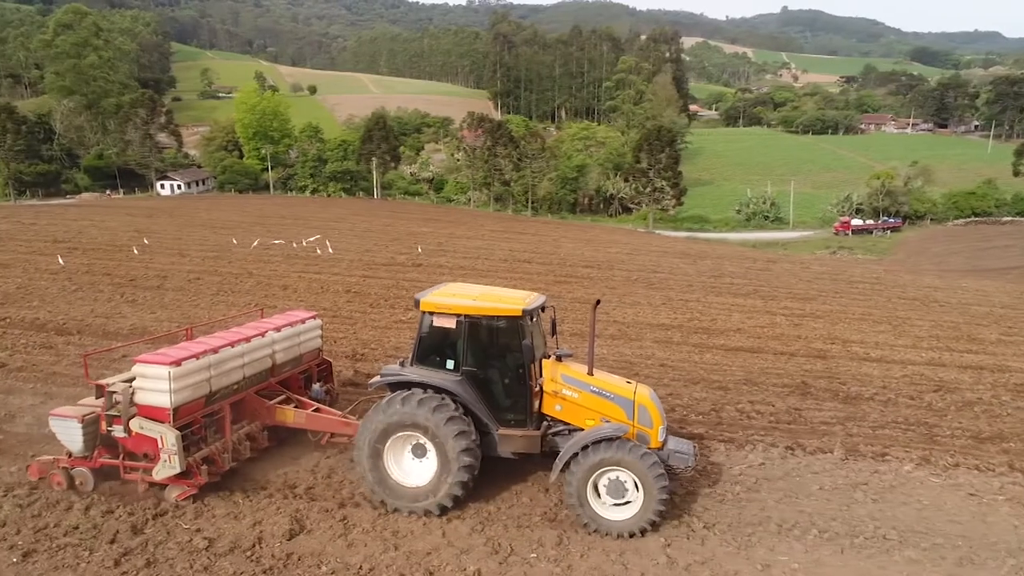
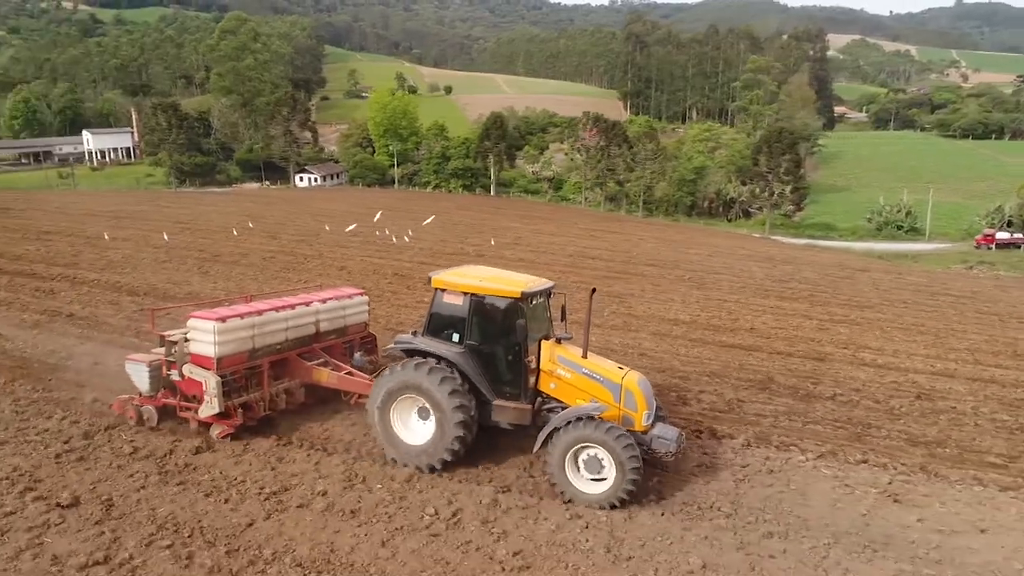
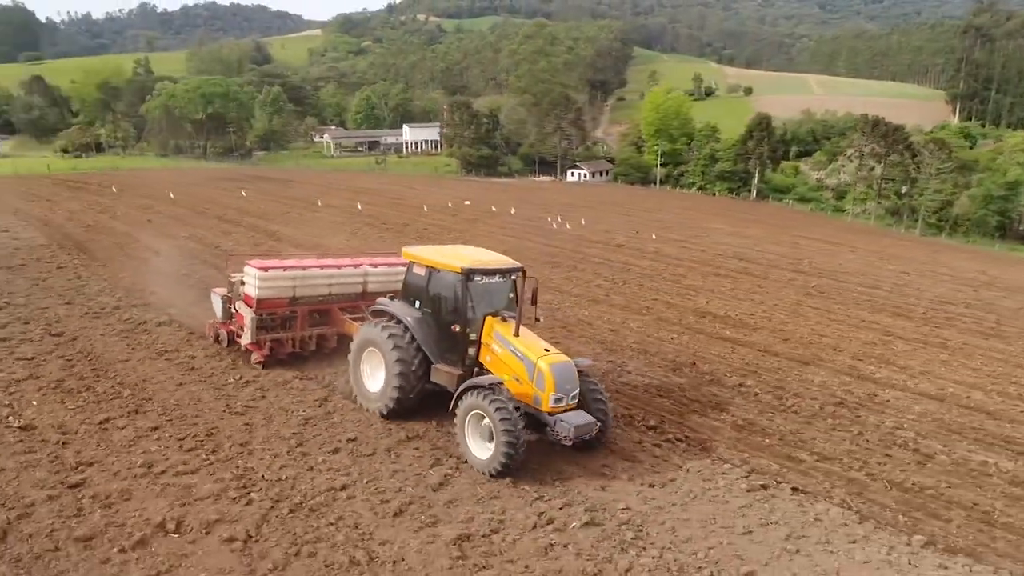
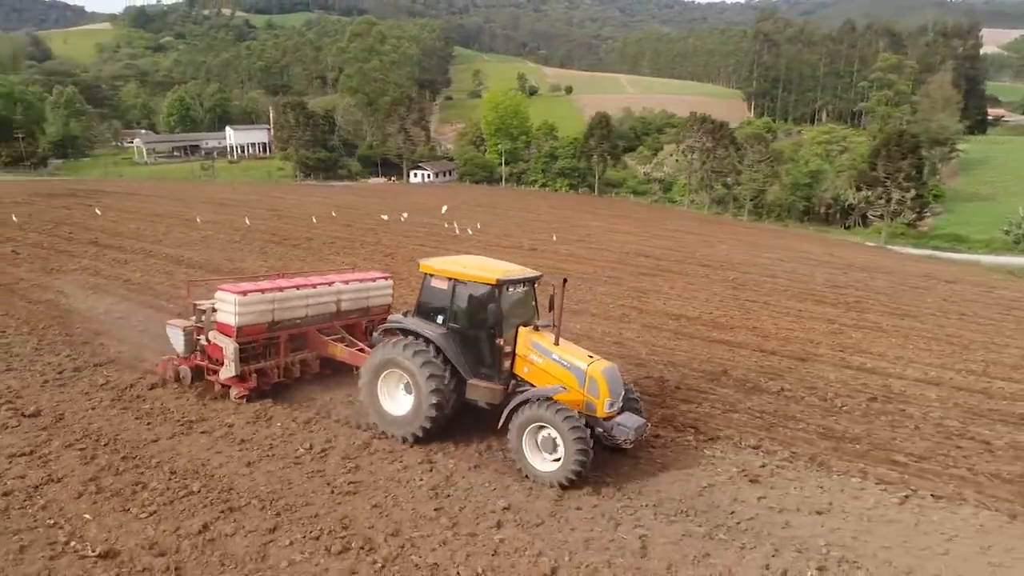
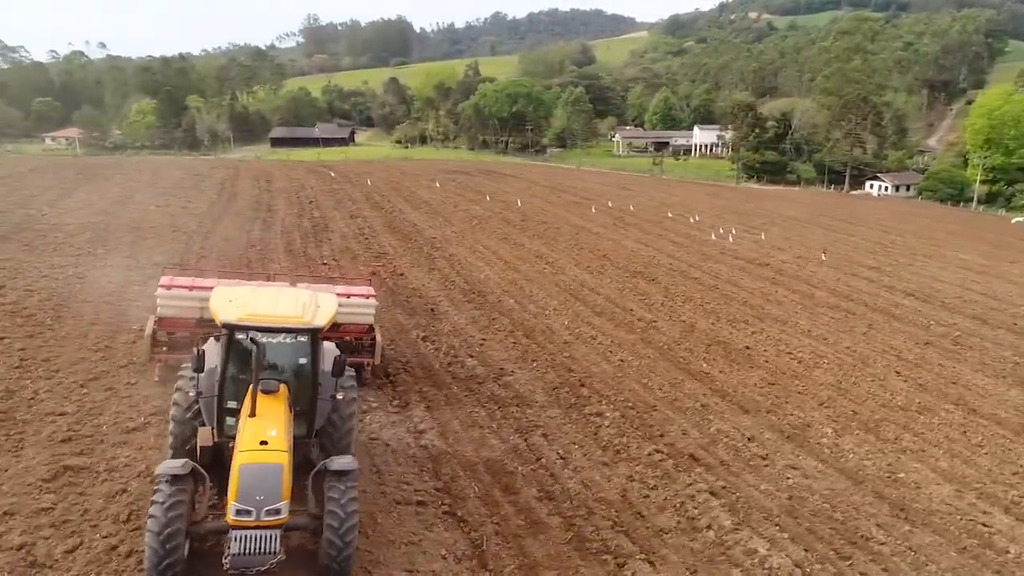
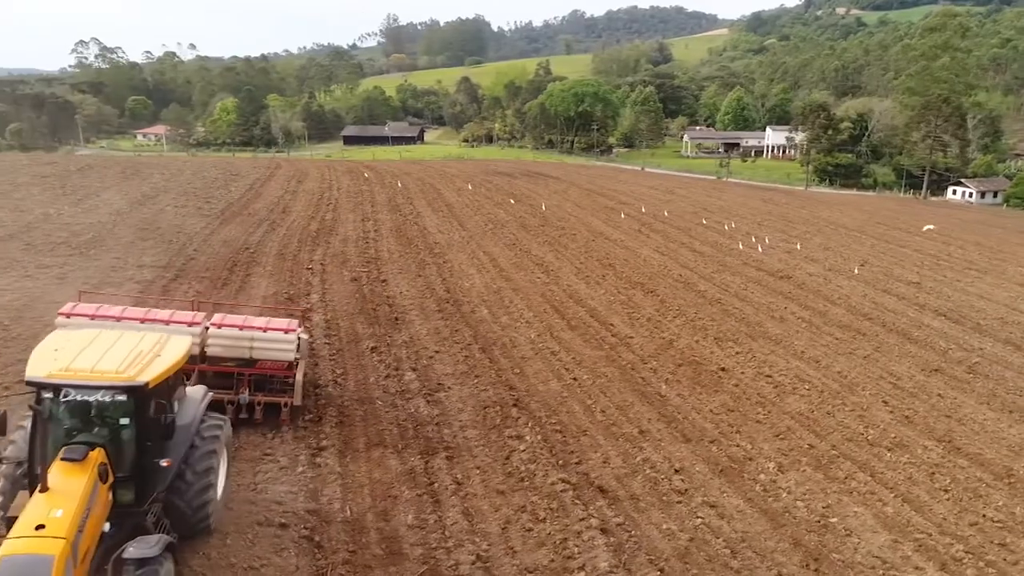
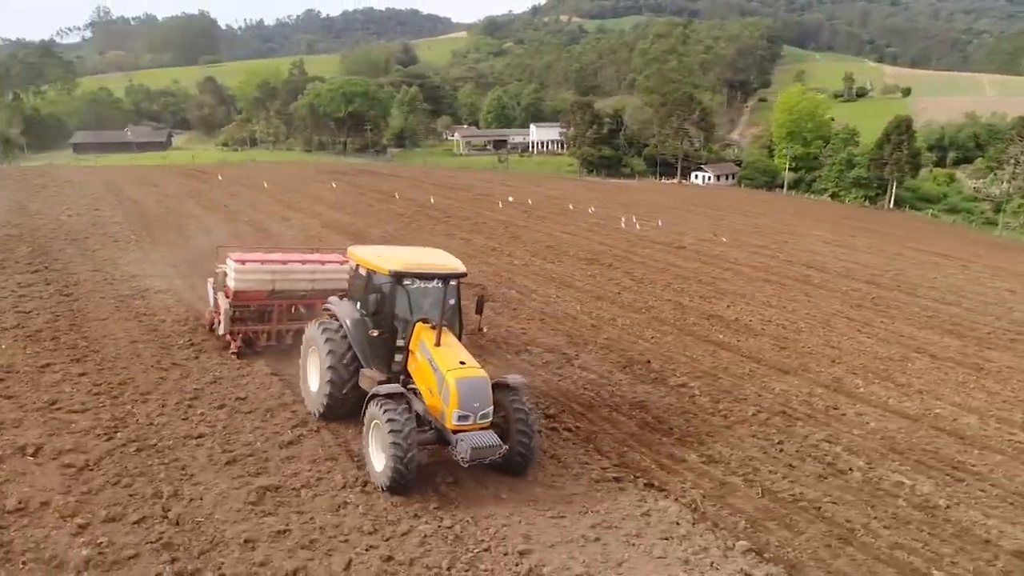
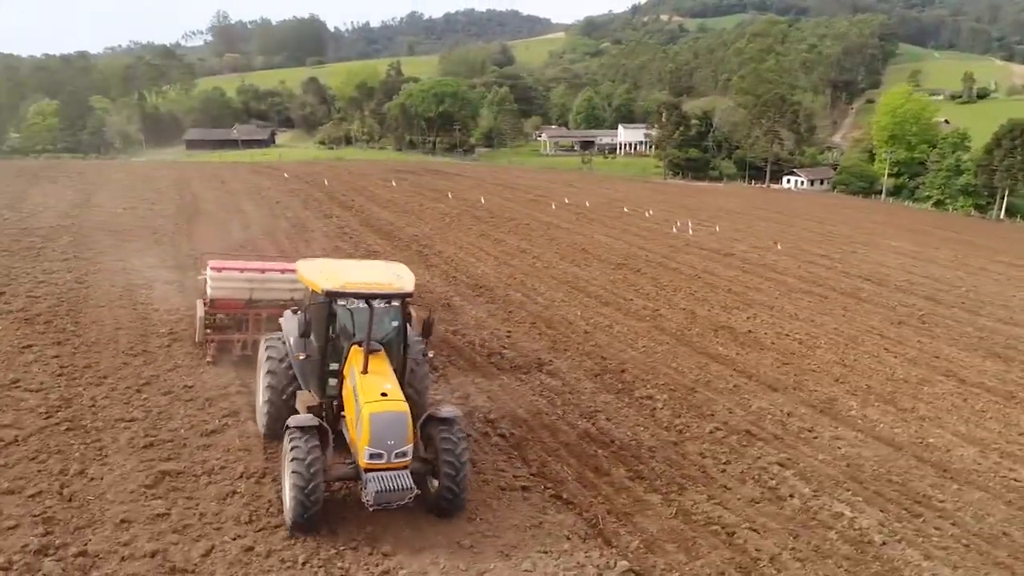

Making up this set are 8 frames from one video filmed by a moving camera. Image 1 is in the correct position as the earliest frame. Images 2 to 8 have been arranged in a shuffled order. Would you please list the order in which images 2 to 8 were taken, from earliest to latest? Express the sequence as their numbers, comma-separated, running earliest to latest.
2, 4, 3, 7, 8, 5, 6
